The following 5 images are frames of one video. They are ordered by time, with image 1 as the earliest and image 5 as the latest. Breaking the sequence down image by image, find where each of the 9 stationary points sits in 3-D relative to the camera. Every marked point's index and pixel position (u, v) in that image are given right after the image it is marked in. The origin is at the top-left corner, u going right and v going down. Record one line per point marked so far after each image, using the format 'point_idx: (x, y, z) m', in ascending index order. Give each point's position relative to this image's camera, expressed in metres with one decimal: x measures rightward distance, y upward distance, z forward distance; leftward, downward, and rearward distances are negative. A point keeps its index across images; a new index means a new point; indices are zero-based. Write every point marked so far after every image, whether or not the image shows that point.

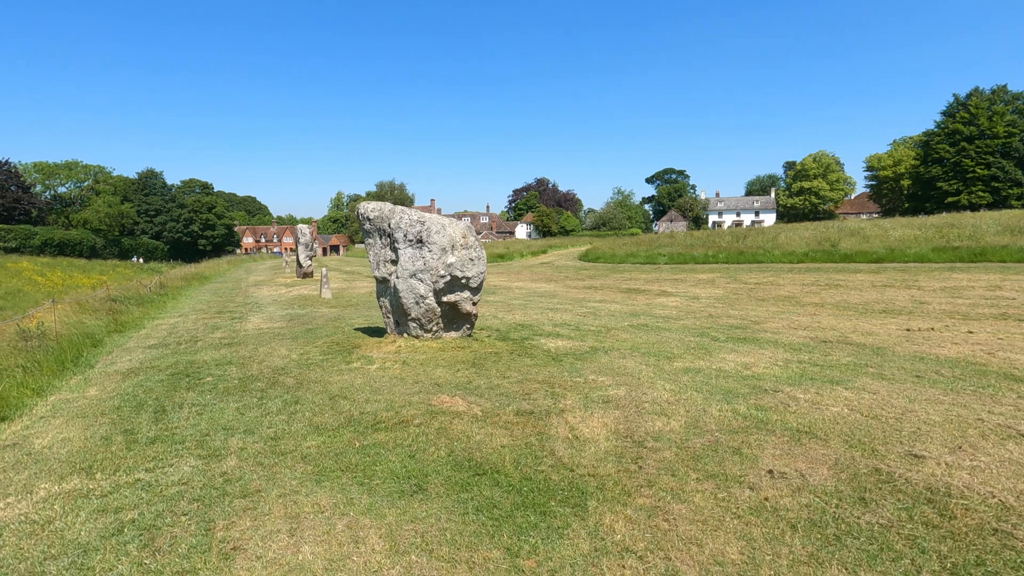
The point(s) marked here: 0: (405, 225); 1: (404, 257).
0: (-2.1, +1.2, +10.5) m
1: (-2.1, +0.6, +10.4) m
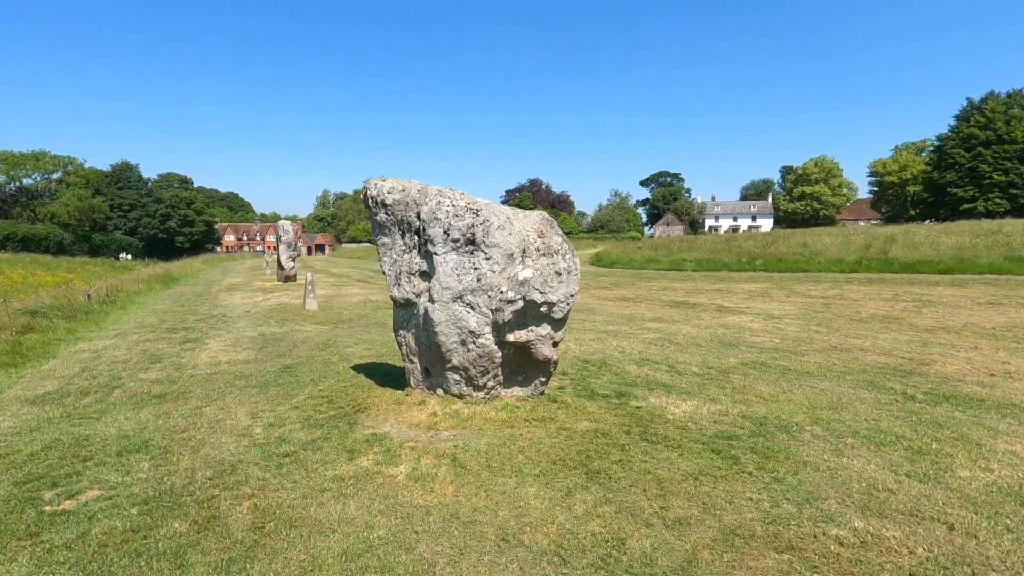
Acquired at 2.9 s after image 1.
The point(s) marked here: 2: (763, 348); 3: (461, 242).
0: (-0.8, +0.9, +6.4) m
1: (-0.8, +0.2, +6.3) m
2: (+5.3, -1.3, +11.4) m
3: (-0.6, +0.5, +6.3) m
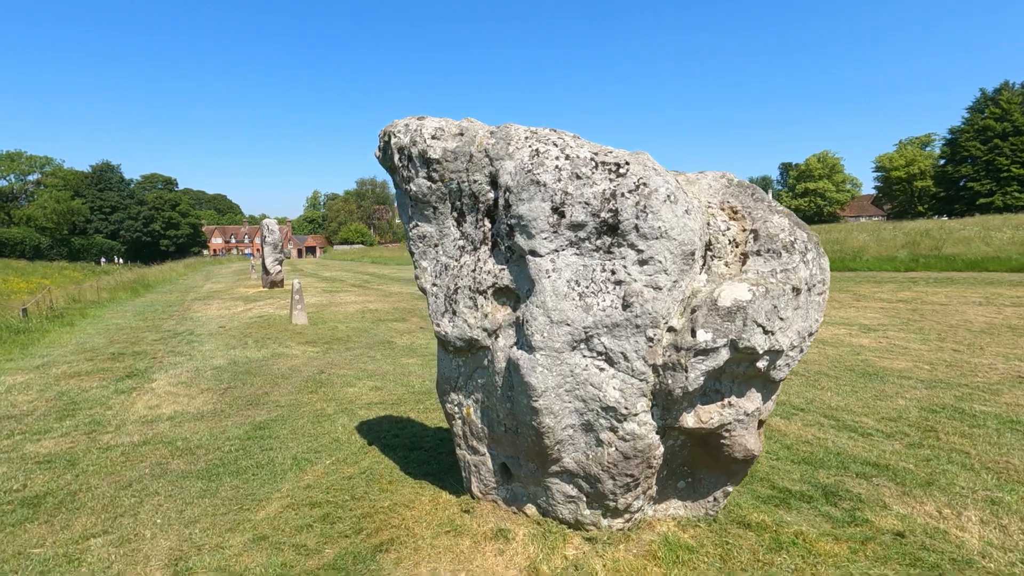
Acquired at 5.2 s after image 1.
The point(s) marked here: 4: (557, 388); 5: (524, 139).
0: (+0.3, +0.7, +3.2) m
1: (+0.3, 0.0, +3.1) m
2: (+6.3, -1.4, +8.3) m
3: (+0.5, +0.3, +3.1) m
4: (+0.3, -0.6, +3.2) m
5: (+0.1, +0.9, +3.4) m
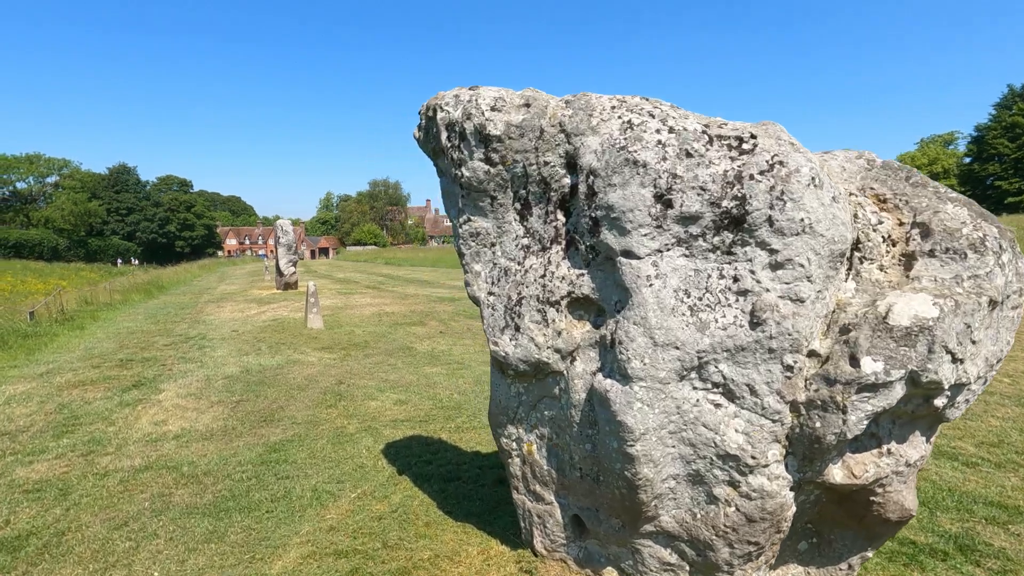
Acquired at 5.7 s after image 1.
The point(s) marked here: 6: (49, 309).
0: (+0.7, +0.6, +2.4) m
1: (+0.7, 0.0, +2.4) m
2: (+6.8, -1.5, +7.5) m
3: (+0.9, +0.3, +2.4) m
4: (+0.7, -0.6, +2.4) m
5: (+0.5, +0.9, +2.7) m
6: (-14.2, -0.6, +16.6) m
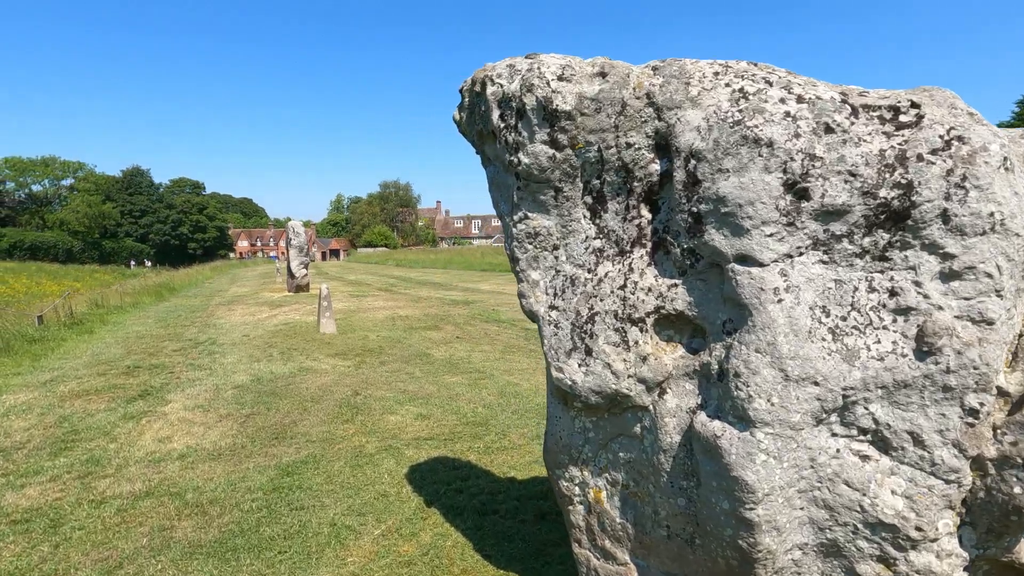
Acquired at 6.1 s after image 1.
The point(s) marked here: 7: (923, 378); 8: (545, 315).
0: (+1.0, +0.6, +1.9) m
1: (+1.0, -0.1, +1.8) m
2: (+7.2, -1.5, +6.8) m
3: (+1.2, +0.2, +1.8) m
4: (+1.0, -0.7, +1.9) m
5: (+0.8, +0.8, +2.1) m
6: (-13.7, -0.7, +16.3) m
7: (+1.3, -0.3, +1.7) m
8: (+0.2, -0.1, +2.5) m
